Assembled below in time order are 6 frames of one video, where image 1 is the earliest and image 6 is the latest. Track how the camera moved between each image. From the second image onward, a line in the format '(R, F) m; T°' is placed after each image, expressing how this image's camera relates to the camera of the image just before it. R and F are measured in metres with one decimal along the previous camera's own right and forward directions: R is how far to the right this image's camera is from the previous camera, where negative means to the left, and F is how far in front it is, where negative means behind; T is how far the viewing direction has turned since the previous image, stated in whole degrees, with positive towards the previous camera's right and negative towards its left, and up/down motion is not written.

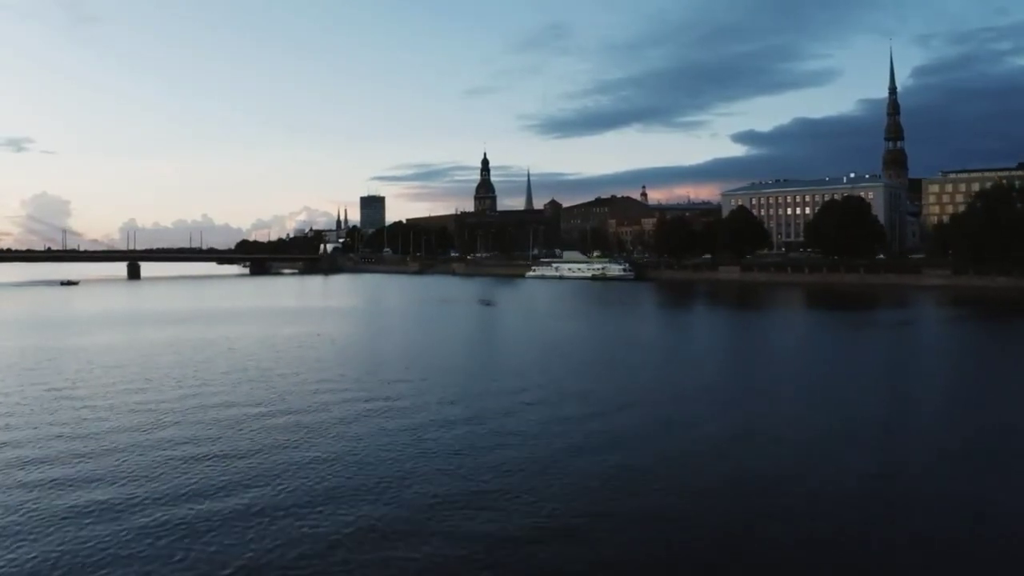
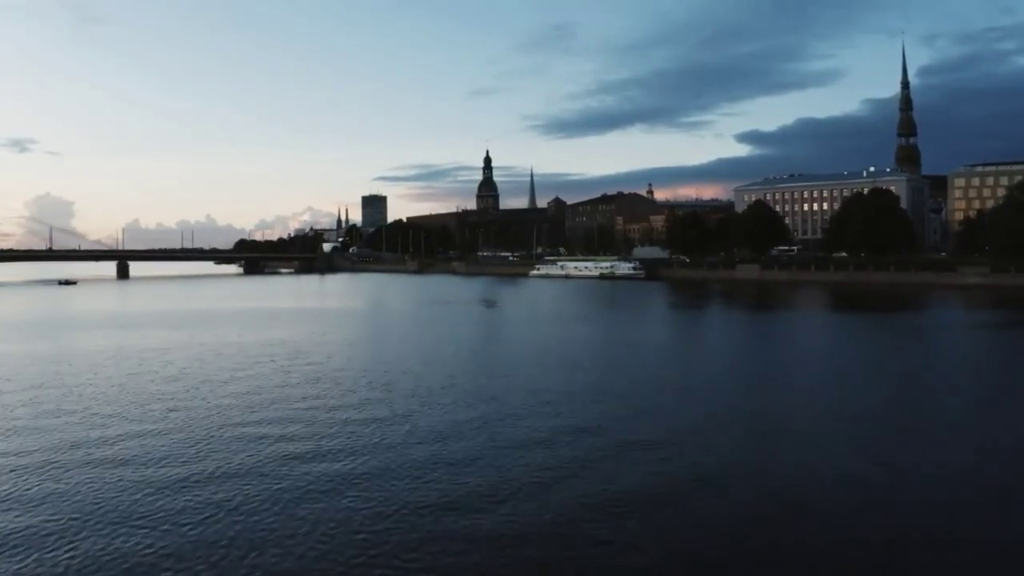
(0.0, +2.1) m; 0°
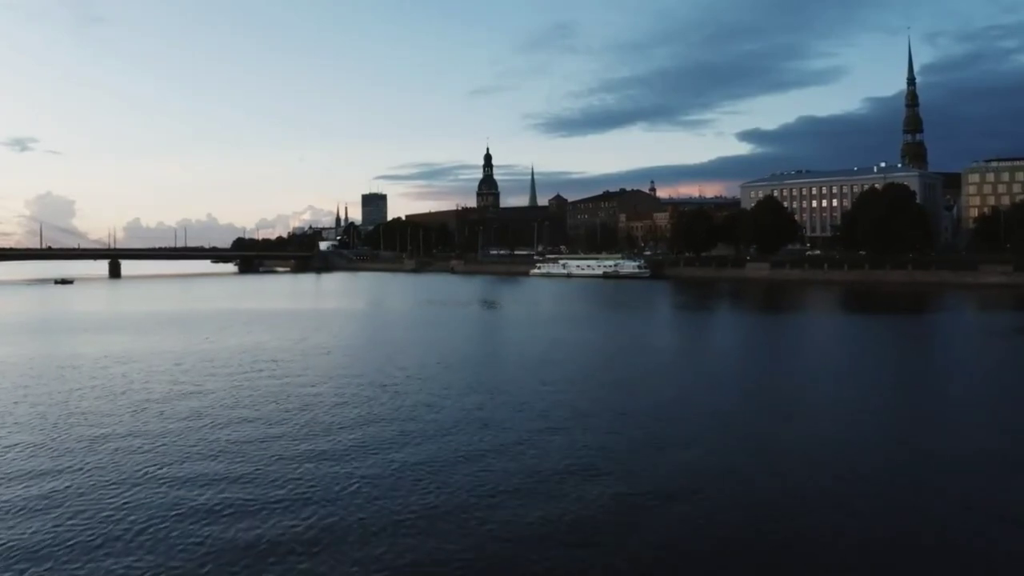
(0.0, +1.2) m; 0°
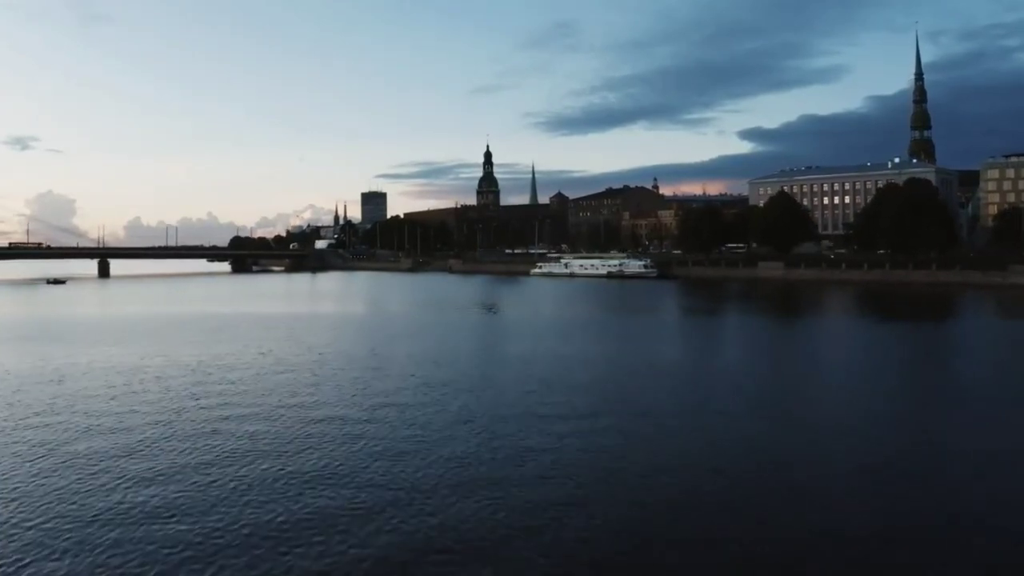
(0.0, +1.5) m; 0°
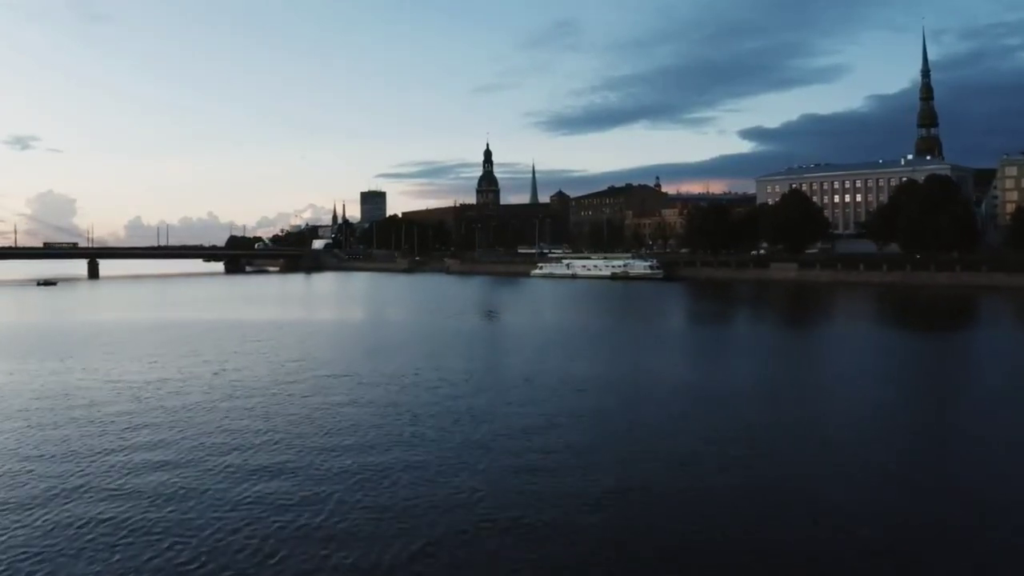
(0.0, +1.3) m; 0°
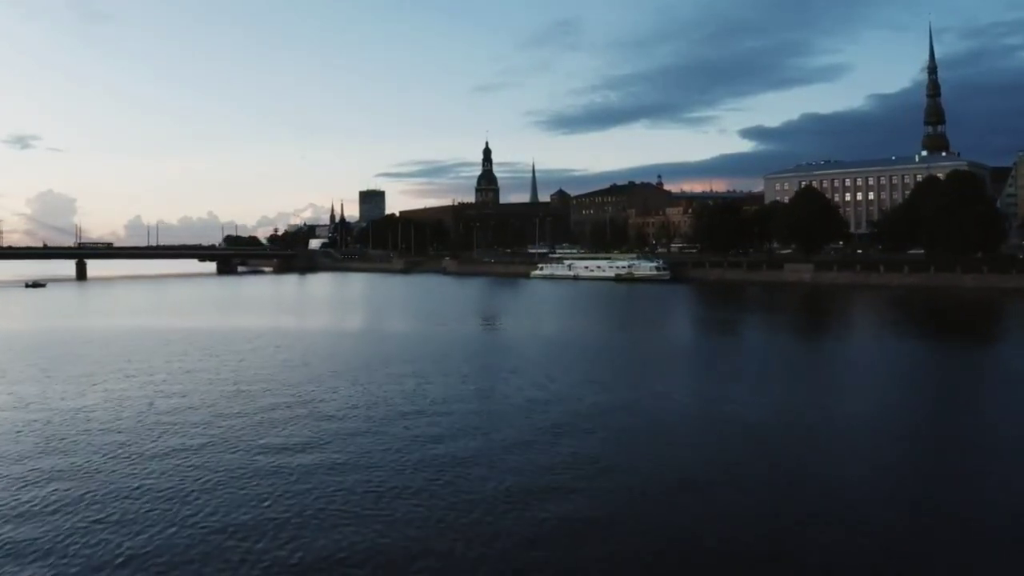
(0.0, +1.4) m; 0°
